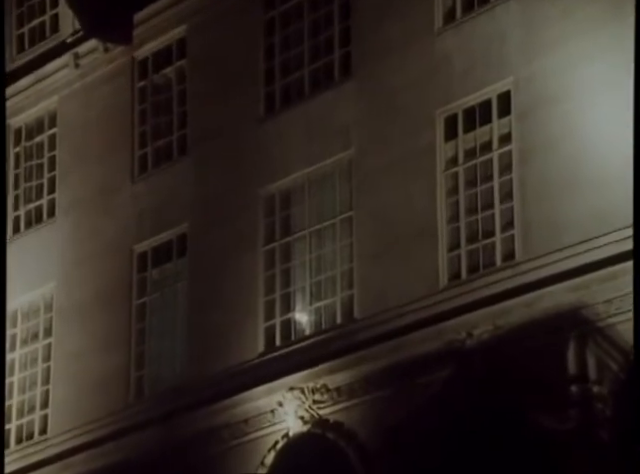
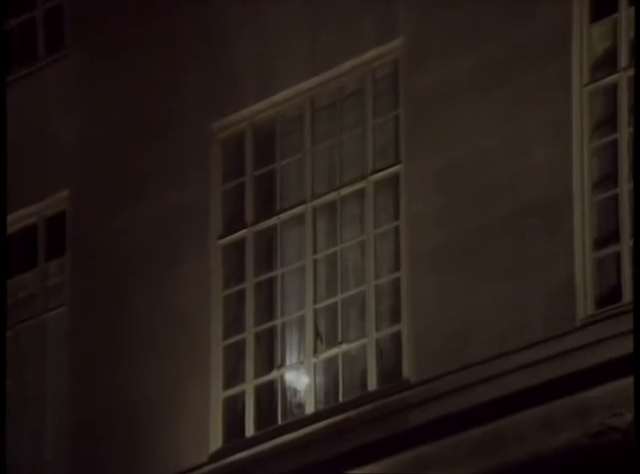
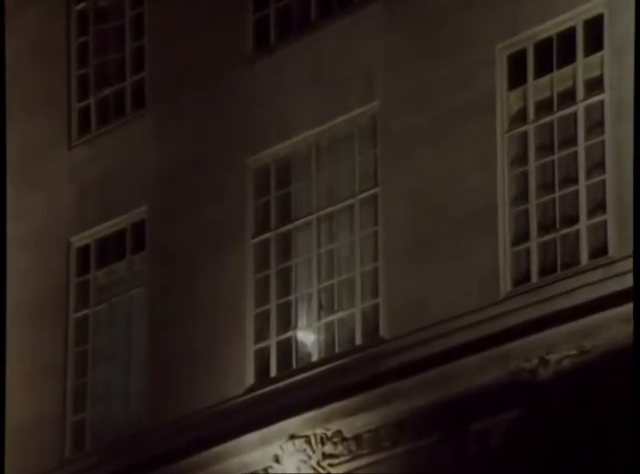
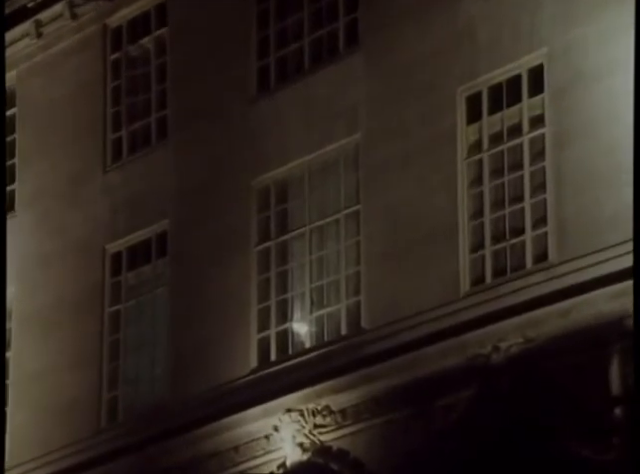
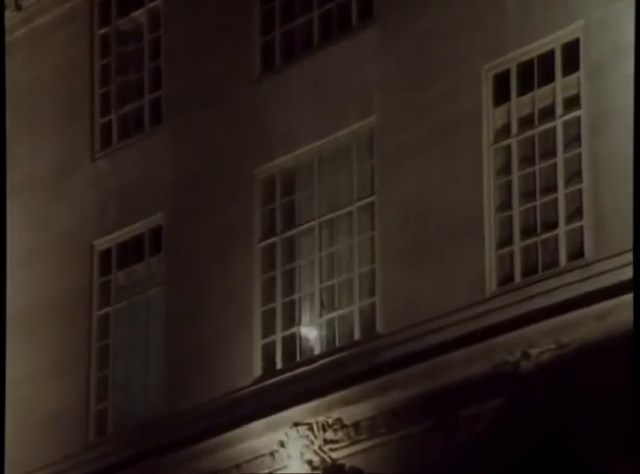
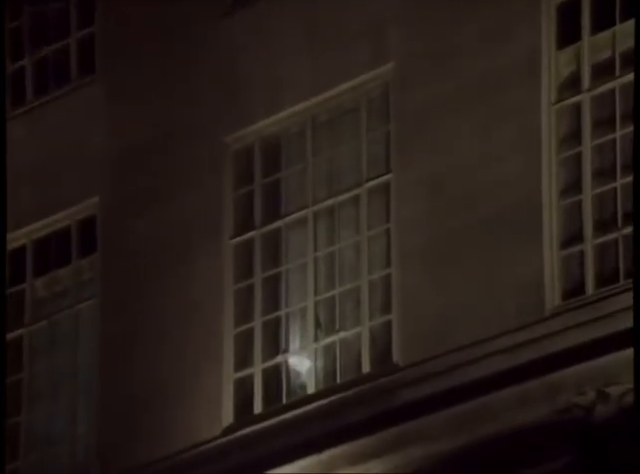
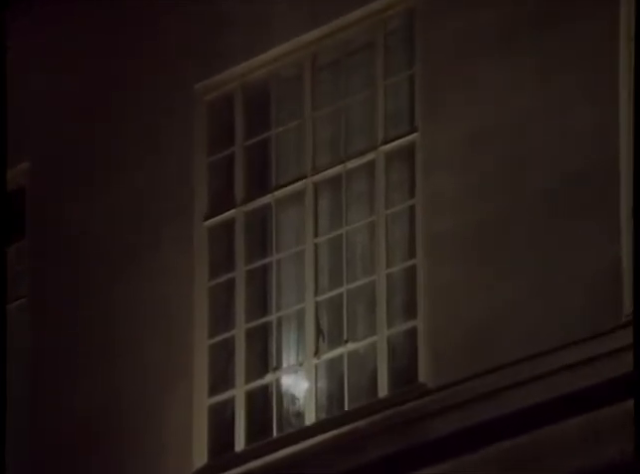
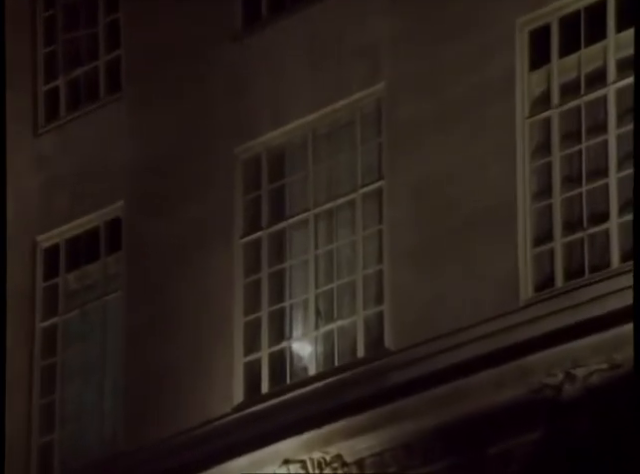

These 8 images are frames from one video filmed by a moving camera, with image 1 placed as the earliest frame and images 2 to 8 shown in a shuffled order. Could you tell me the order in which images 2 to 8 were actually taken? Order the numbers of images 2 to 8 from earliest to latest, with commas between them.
4, 5, 3, 8, 6, 2, 7
